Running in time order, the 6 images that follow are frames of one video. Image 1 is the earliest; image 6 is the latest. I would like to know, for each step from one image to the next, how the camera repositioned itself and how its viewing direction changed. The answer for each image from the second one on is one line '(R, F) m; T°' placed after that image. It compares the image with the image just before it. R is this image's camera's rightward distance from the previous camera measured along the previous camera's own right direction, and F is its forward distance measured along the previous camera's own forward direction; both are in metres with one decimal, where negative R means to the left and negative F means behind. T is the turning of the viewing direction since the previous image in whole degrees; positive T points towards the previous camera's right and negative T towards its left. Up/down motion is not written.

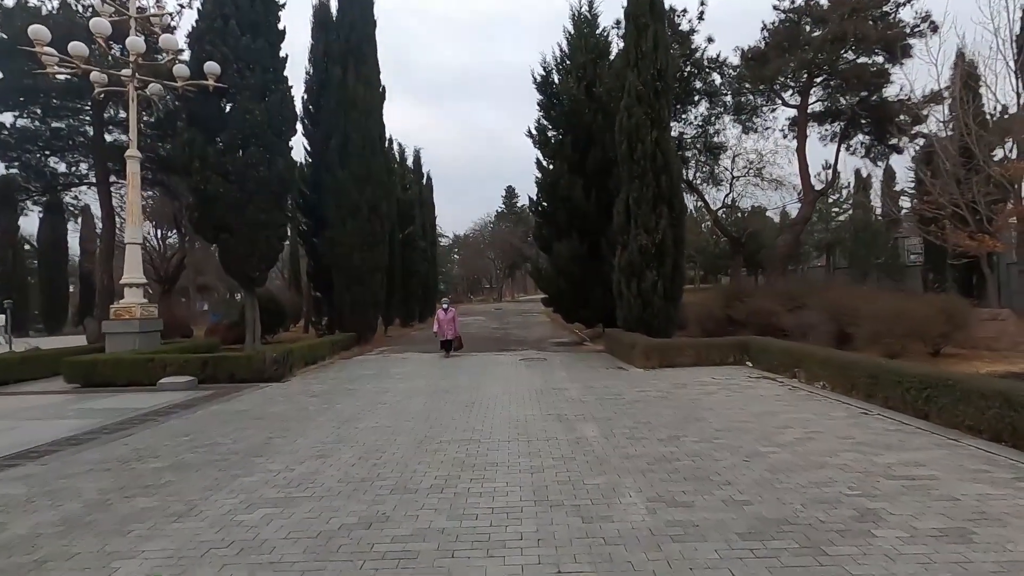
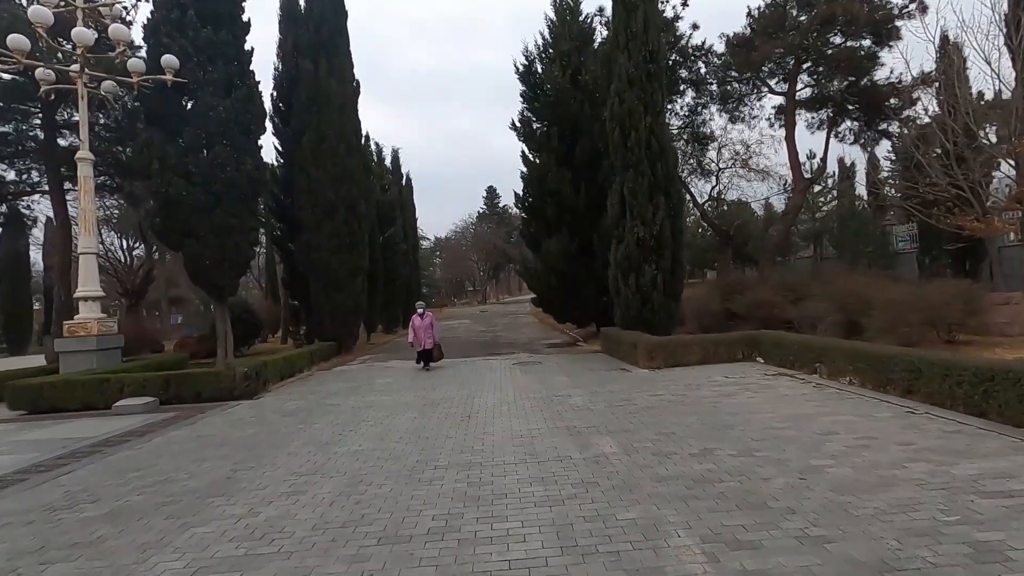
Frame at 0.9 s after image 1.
(-0.2, +1.0) m; +2°
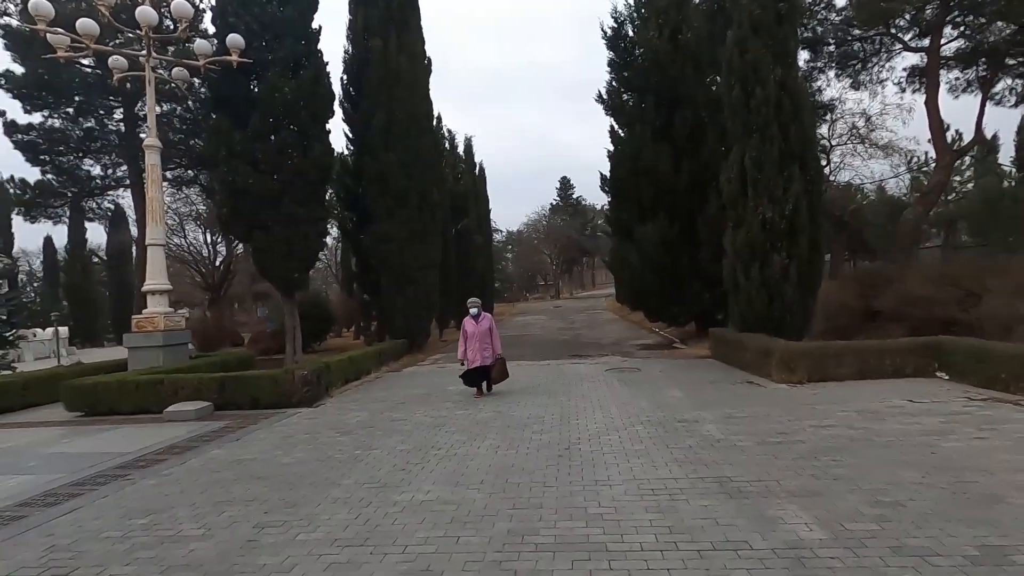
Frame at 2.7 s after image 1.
(-0.5, +2.0) m; -7°
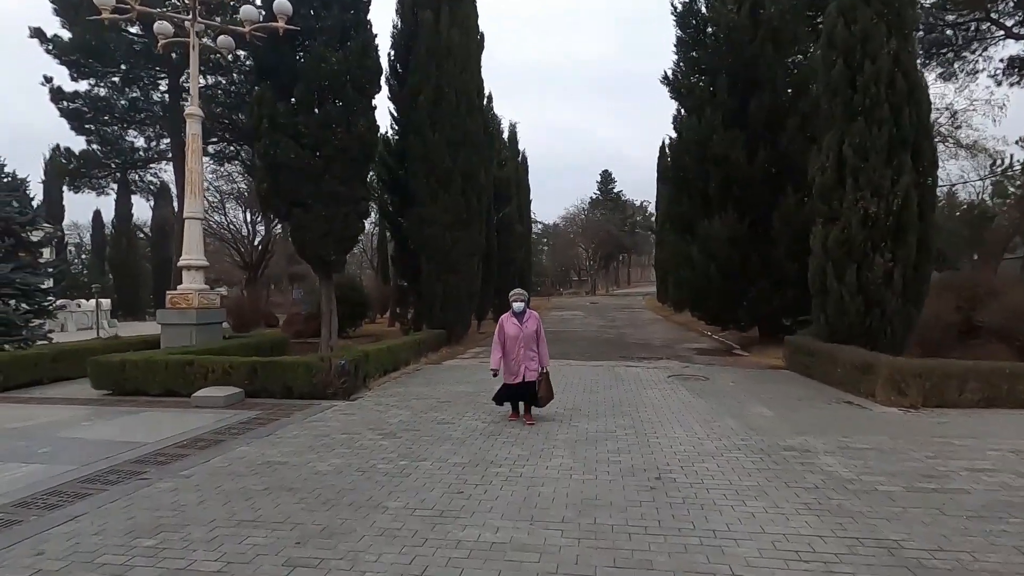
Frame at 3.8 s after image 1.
(-0.6, +1.1) m; -3°
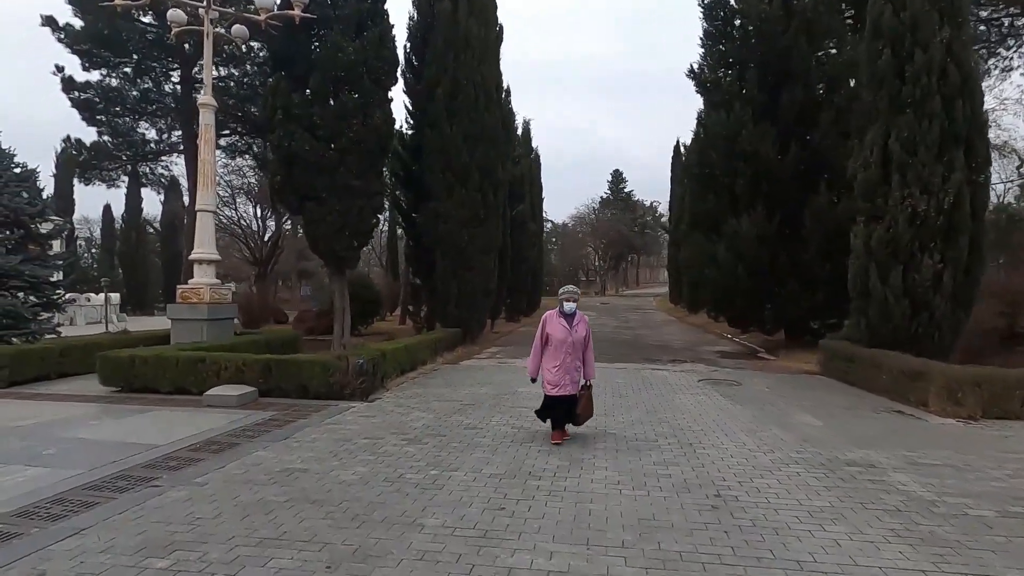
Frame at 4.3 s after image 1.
(-0.4, +0.5) m; -1°
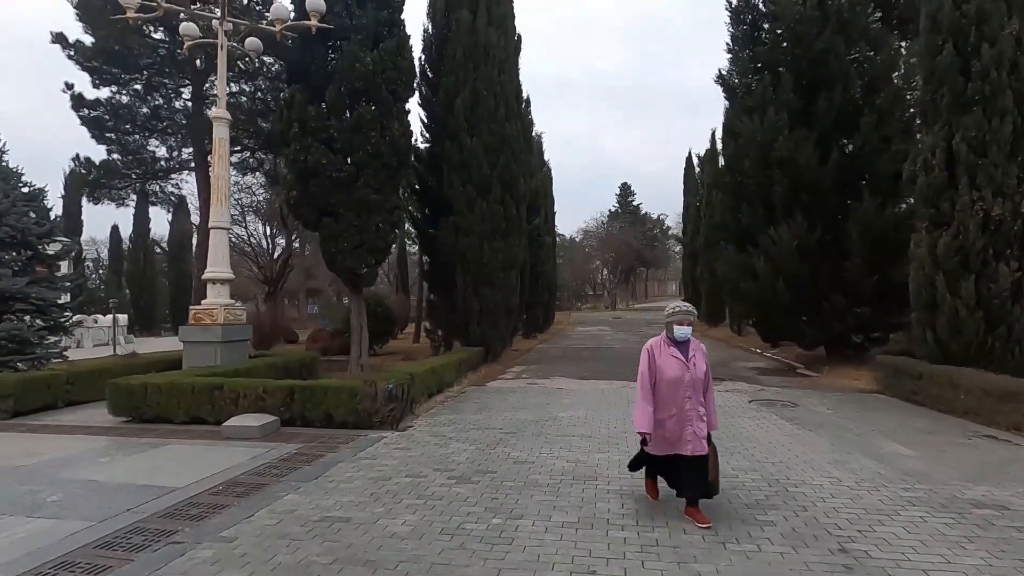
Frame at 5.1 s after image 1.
(-0.6, +0.7) m; 0°
